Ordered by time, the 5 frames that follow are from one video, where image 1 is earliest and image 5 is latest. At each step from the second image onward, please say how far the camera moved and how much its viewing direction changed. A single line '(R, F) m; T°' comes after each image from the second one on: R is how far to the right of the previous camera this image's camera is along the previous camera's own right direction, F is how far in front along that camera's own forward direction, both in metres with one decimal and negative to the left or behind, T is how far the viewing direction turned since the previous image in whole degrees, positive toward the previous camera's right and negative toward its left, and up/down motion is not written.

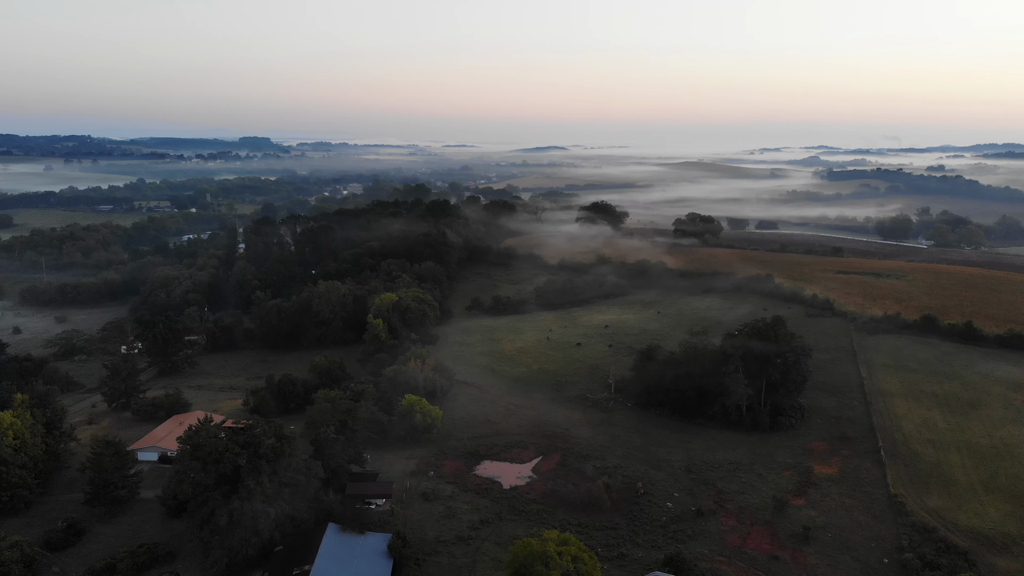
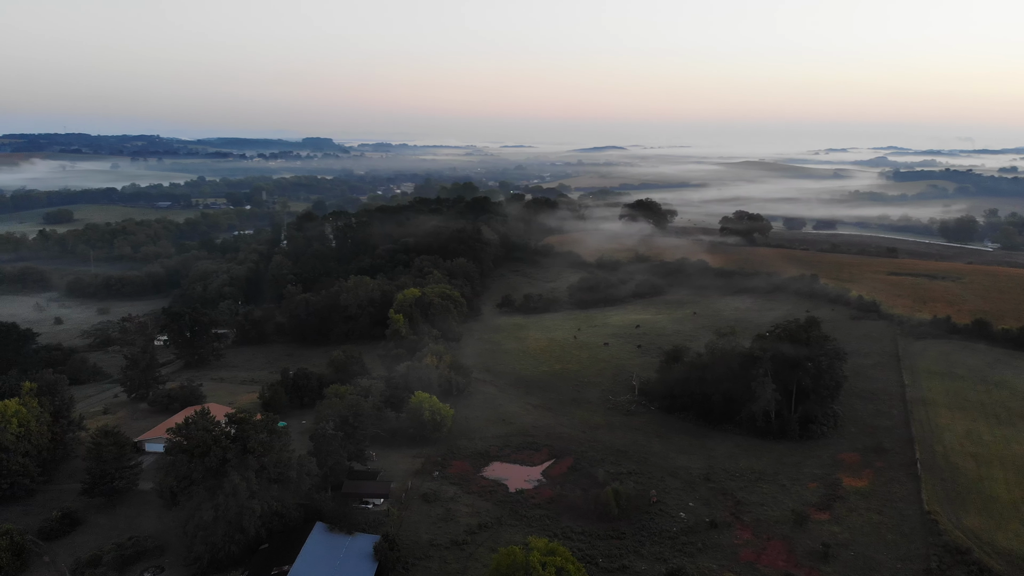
(+1.7, +1.3) m; -4°
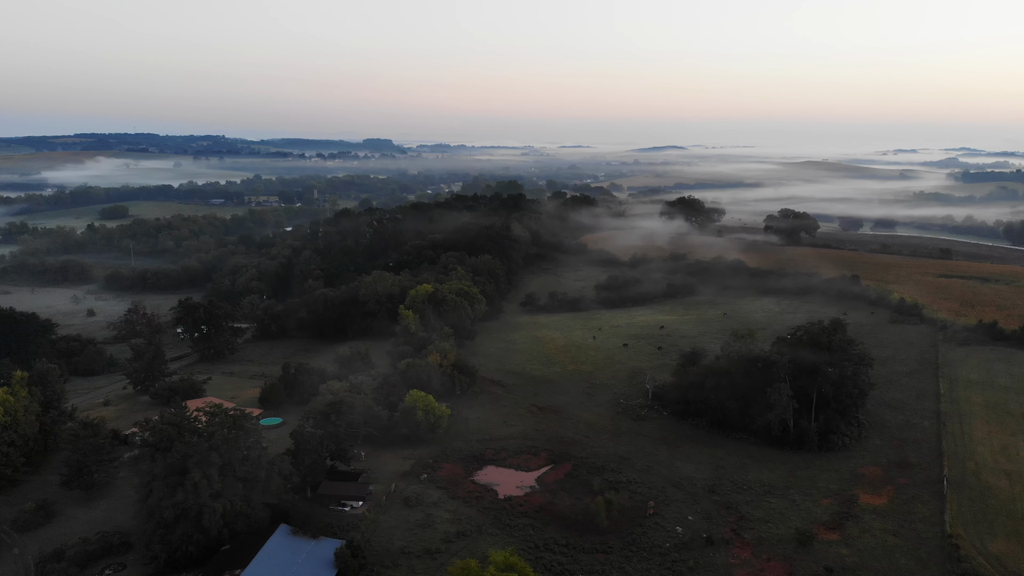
(+2.1, +1.6) m; -4°
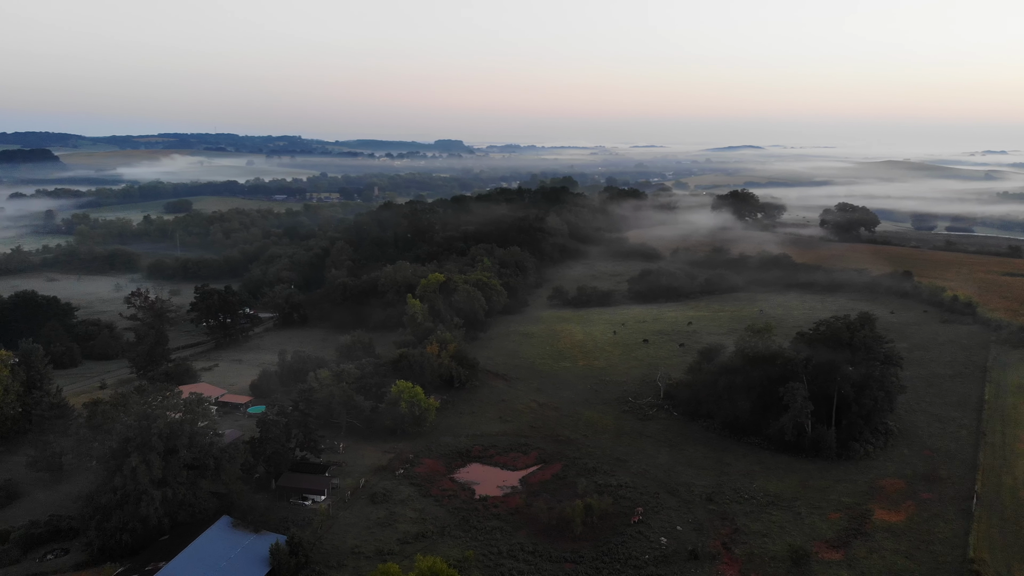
(+2.7, +2.1) m; -5°
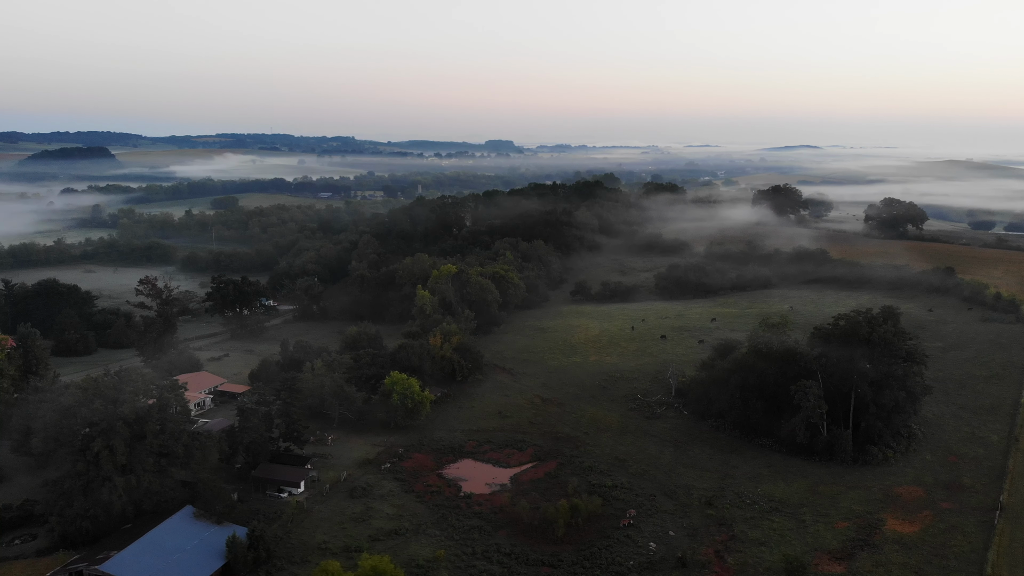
(+1.7, +1.3) m; -4°
